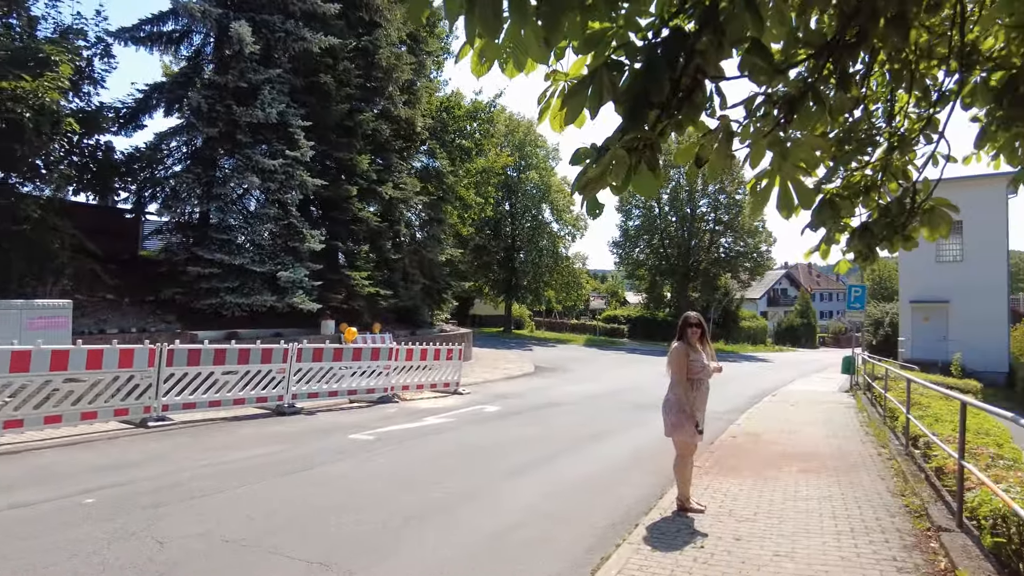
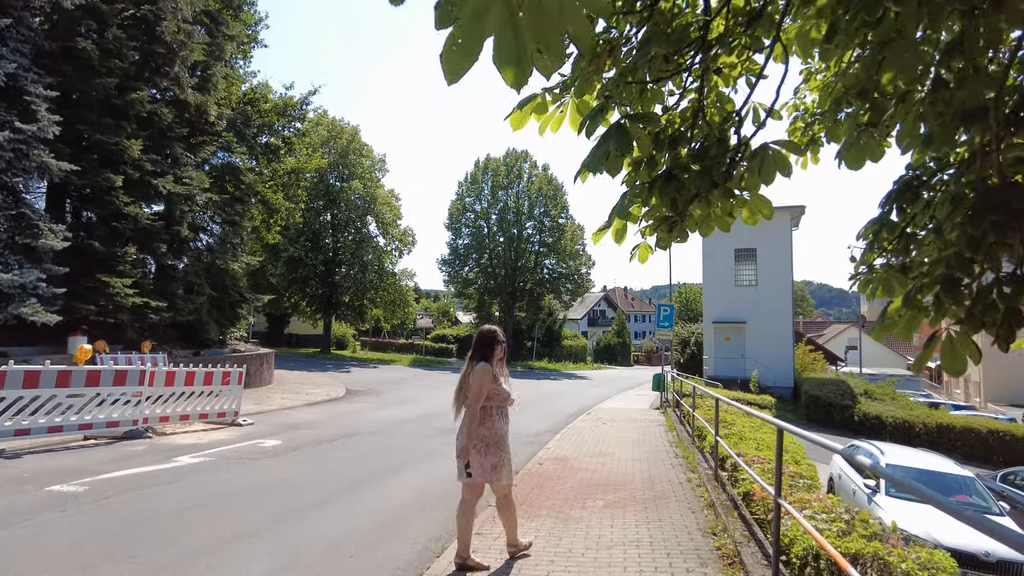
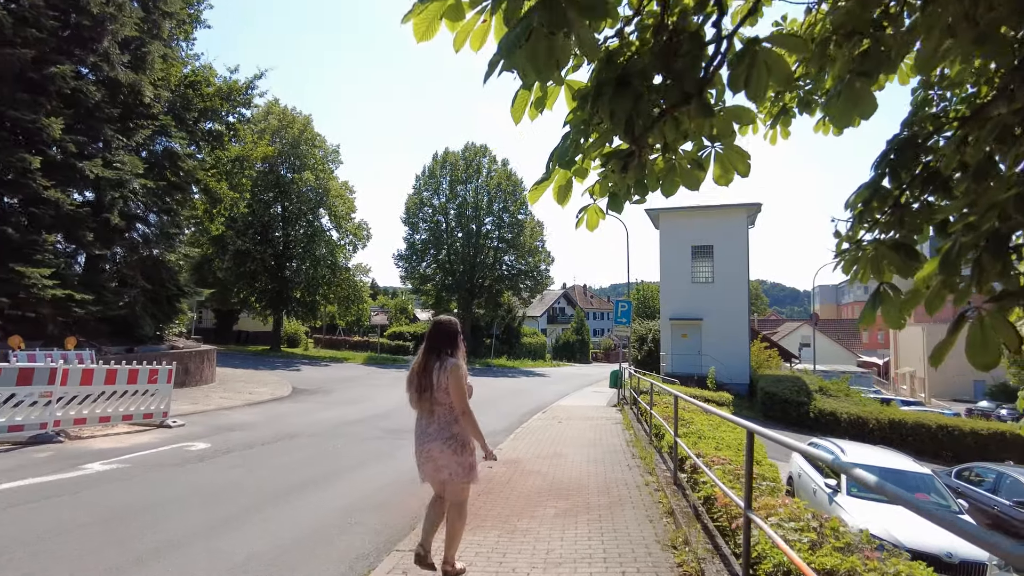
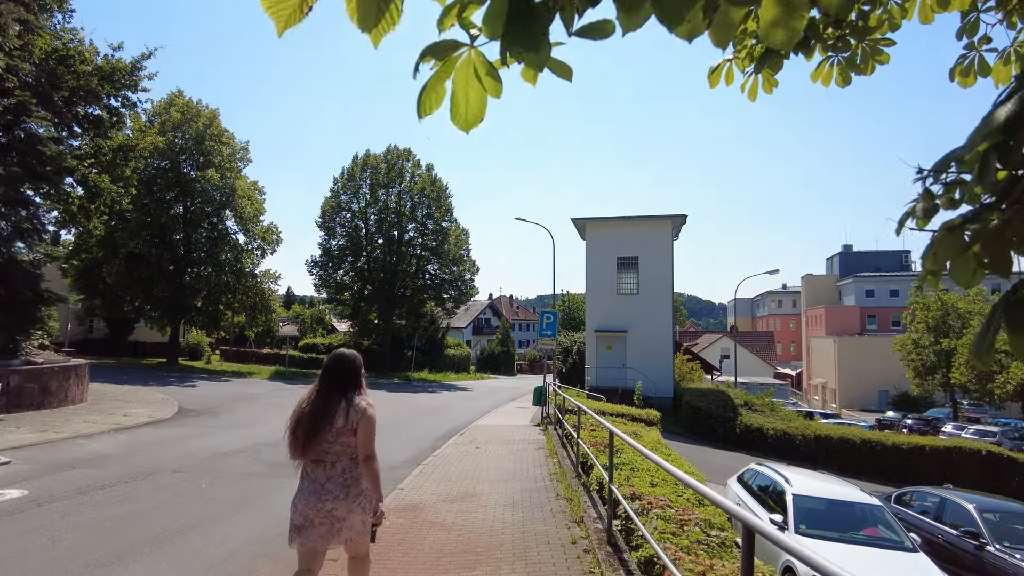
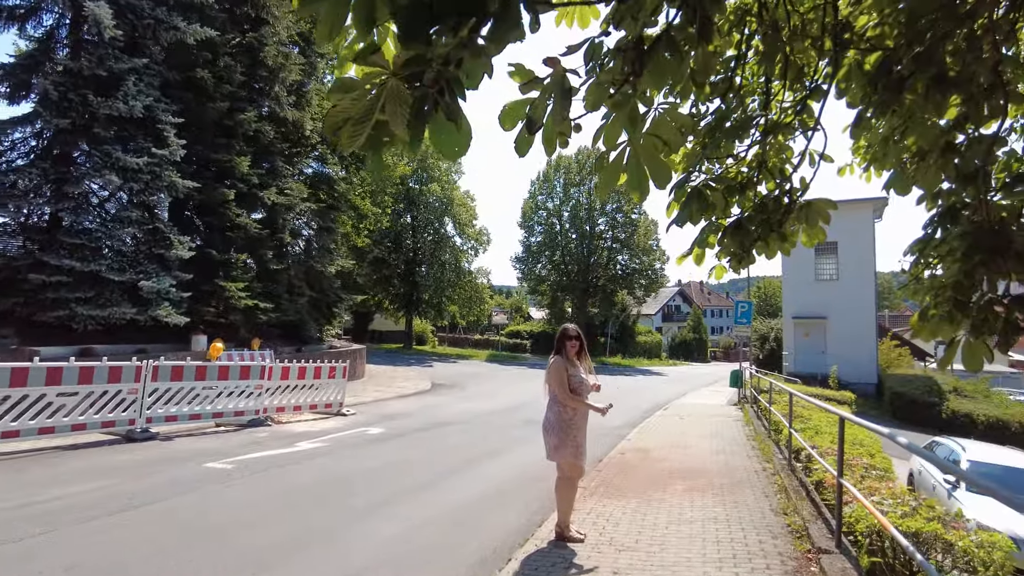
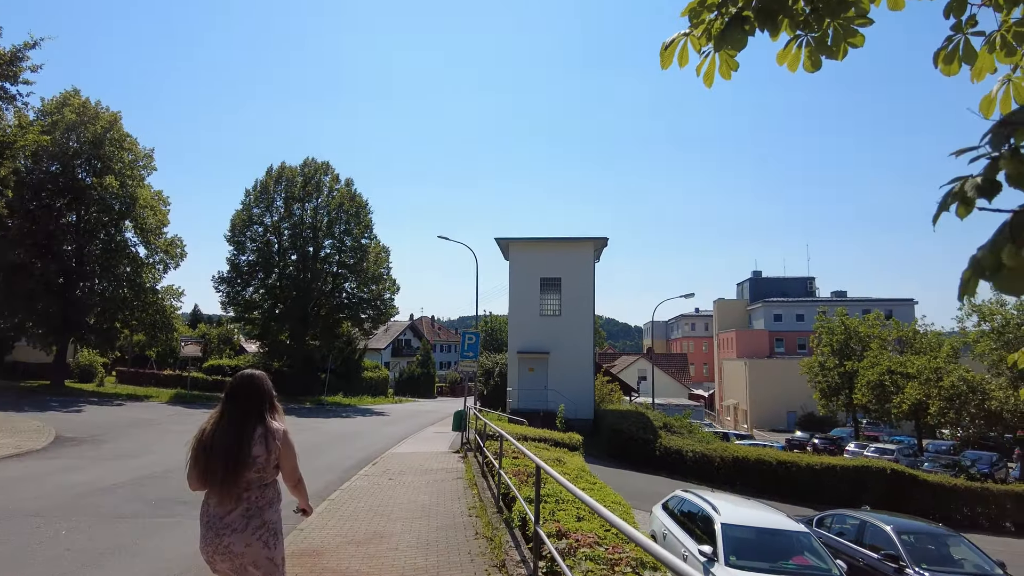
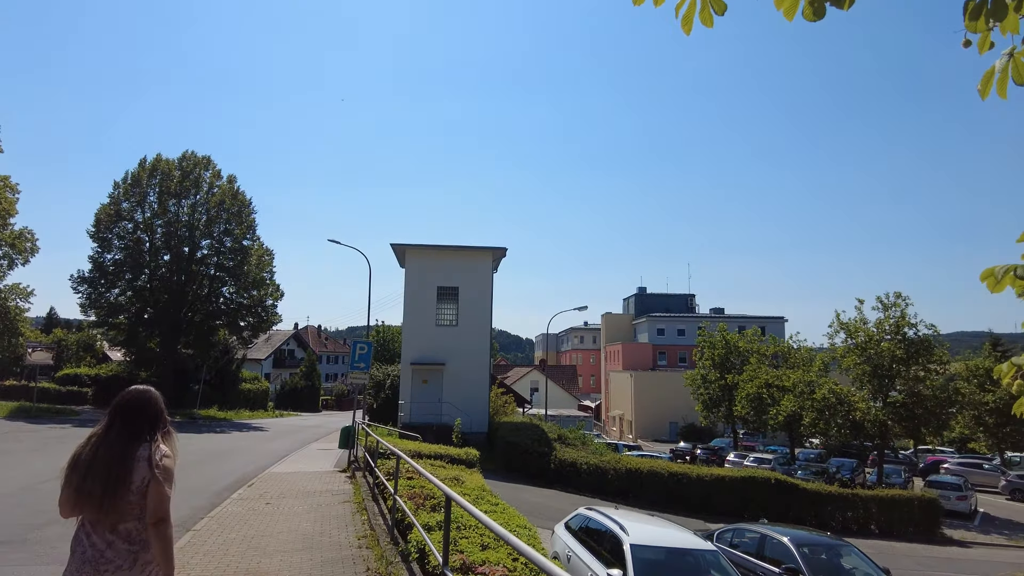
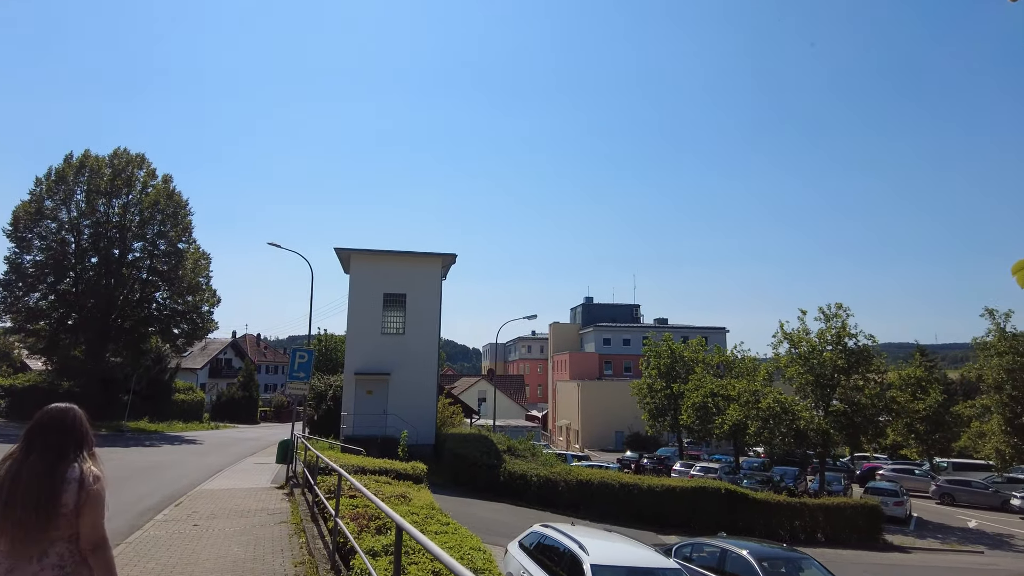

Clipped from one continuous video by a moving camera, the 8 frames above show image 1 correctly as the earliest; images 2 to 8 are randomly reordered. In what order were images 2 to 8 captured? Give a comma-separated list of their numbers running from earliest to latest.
5, 2, 3, 4, 6, 7, 8
